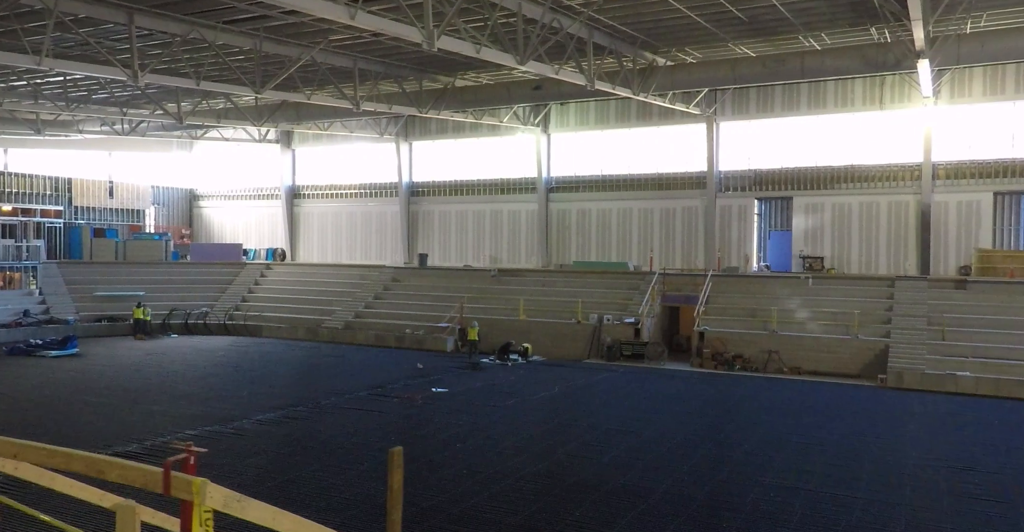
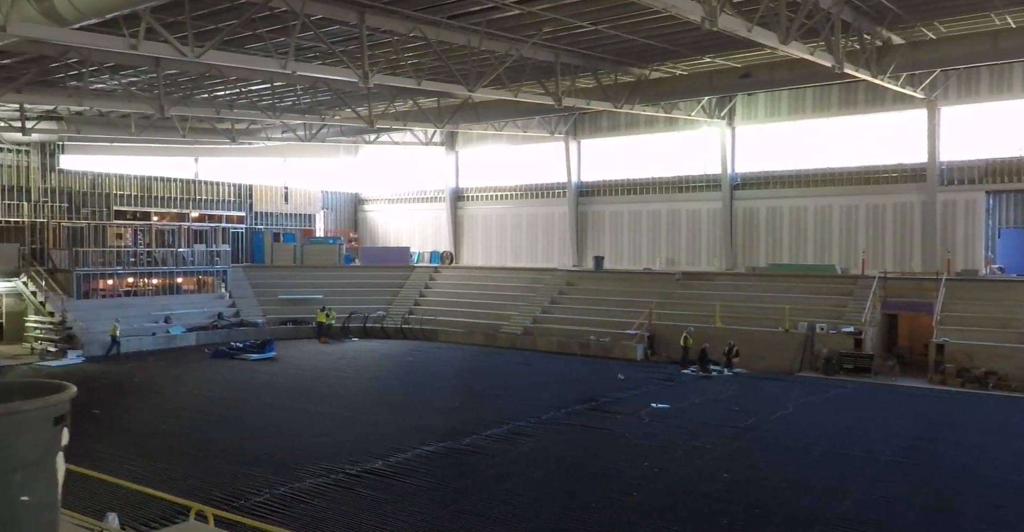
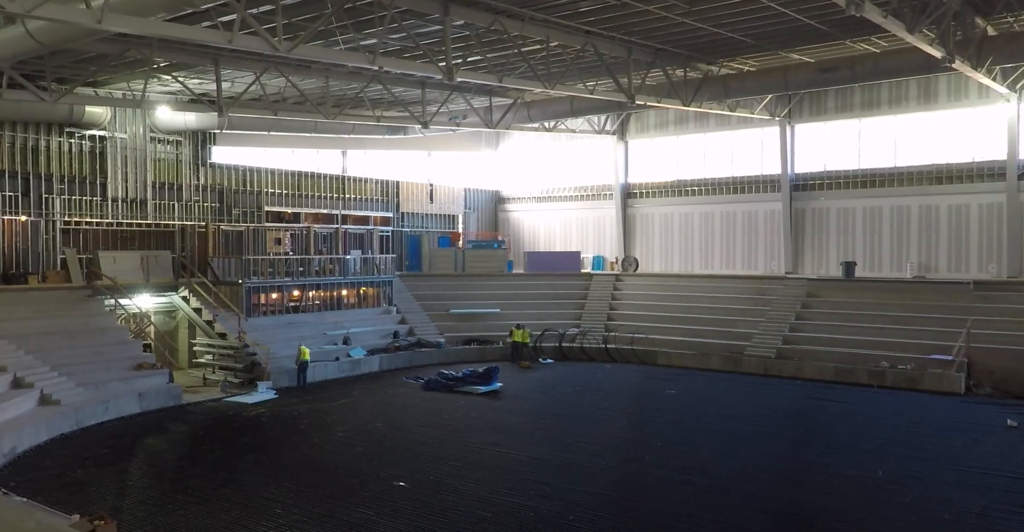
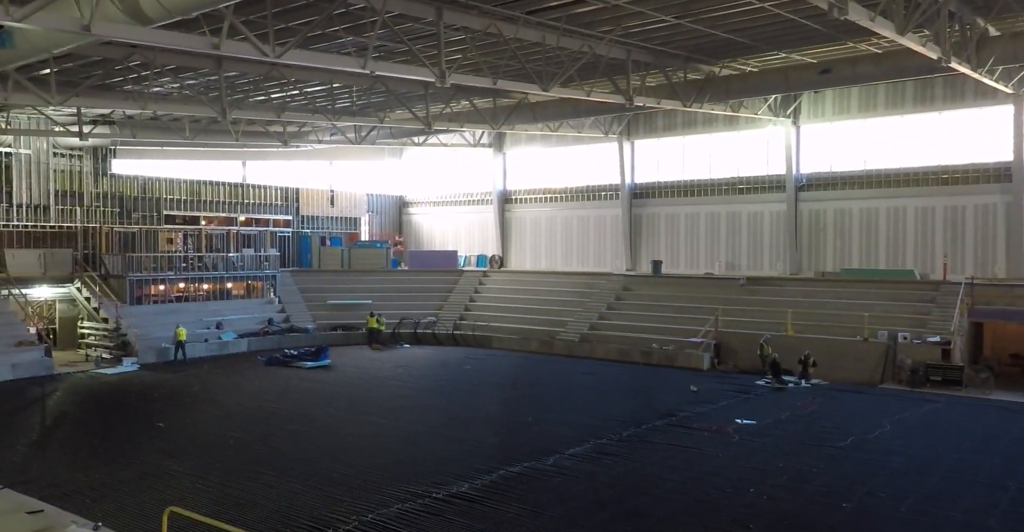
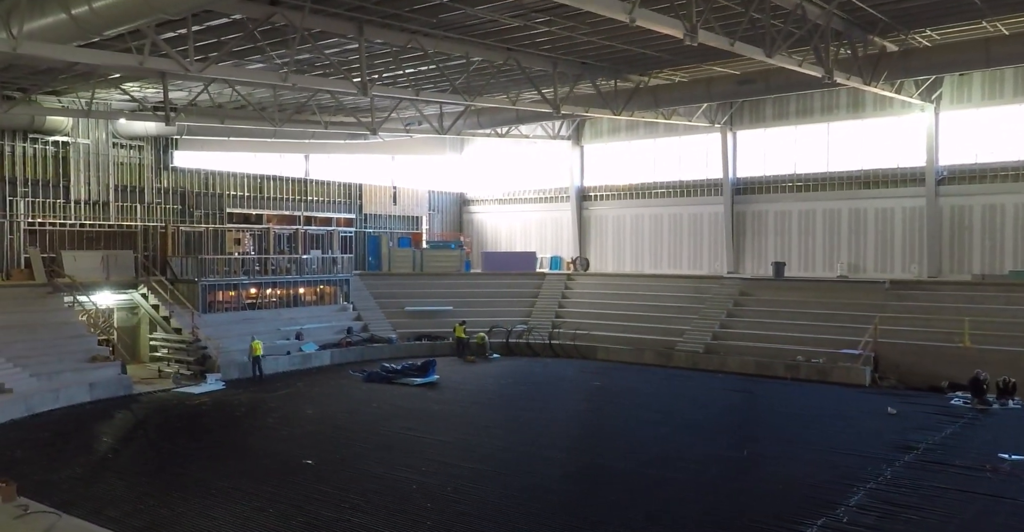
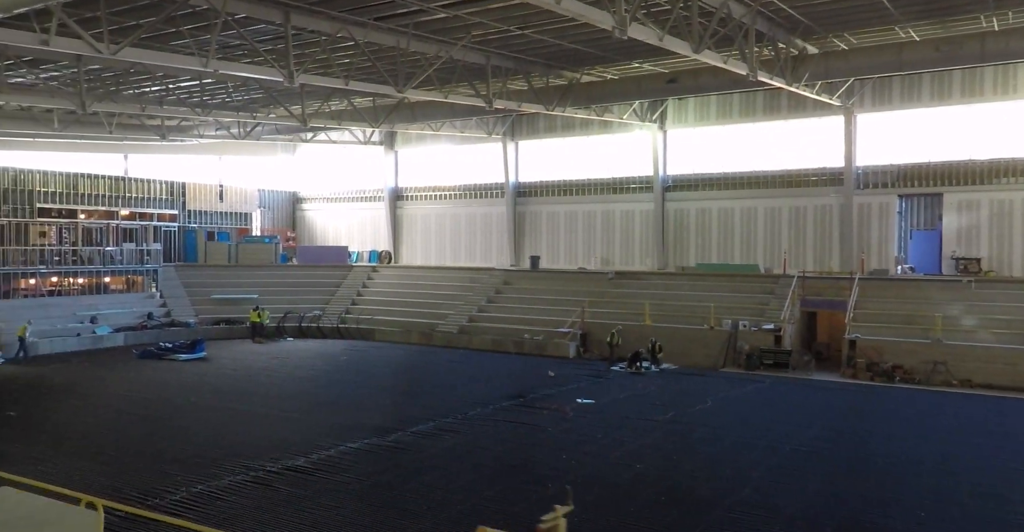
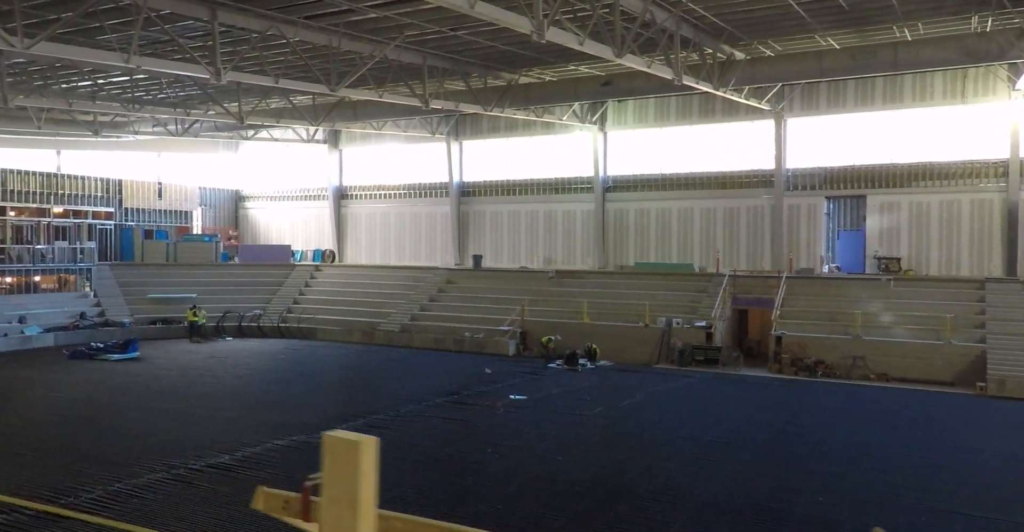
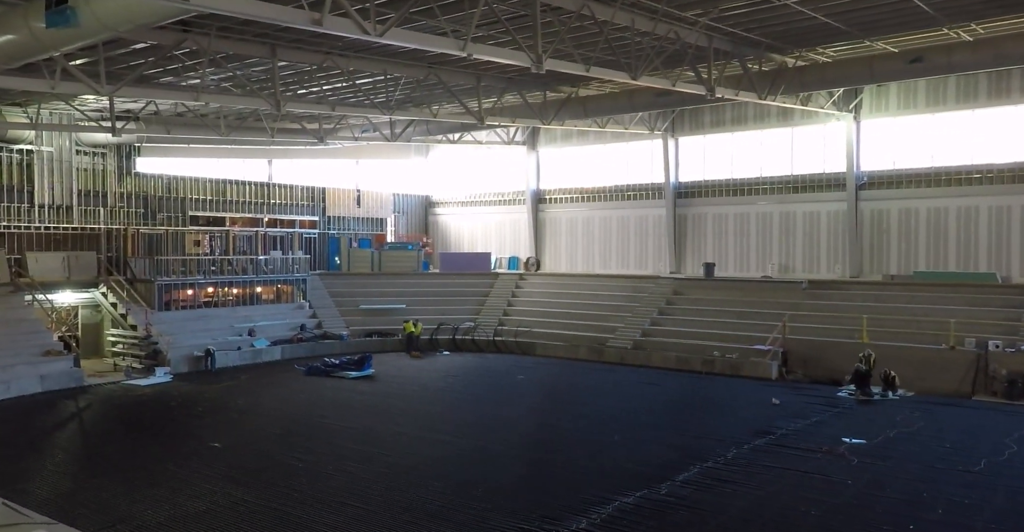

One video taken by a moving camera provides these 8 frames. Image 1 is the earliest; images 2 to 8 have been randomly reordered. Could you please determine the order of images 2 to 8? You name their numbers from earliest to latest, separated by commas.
7, 6, 2, 4, 8, 5, 3
